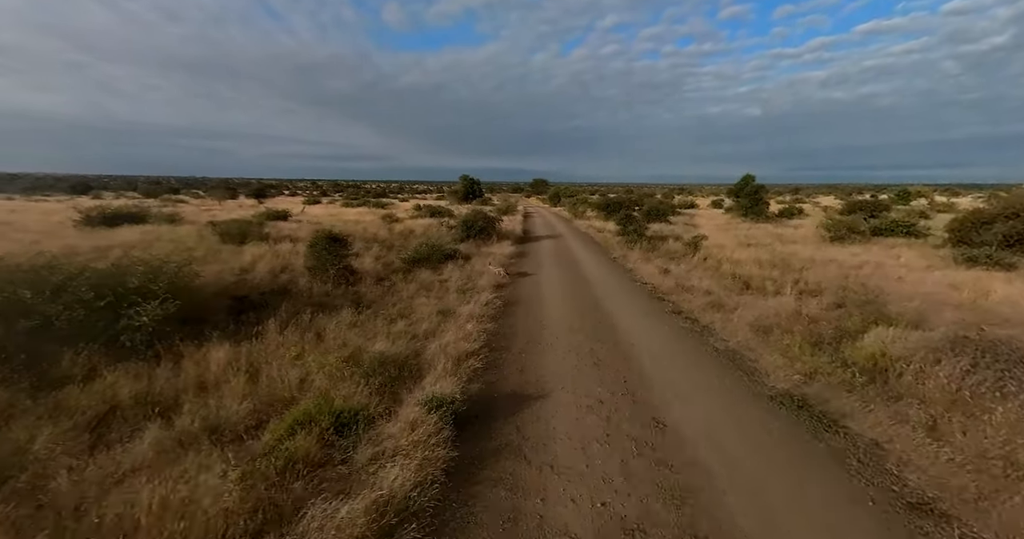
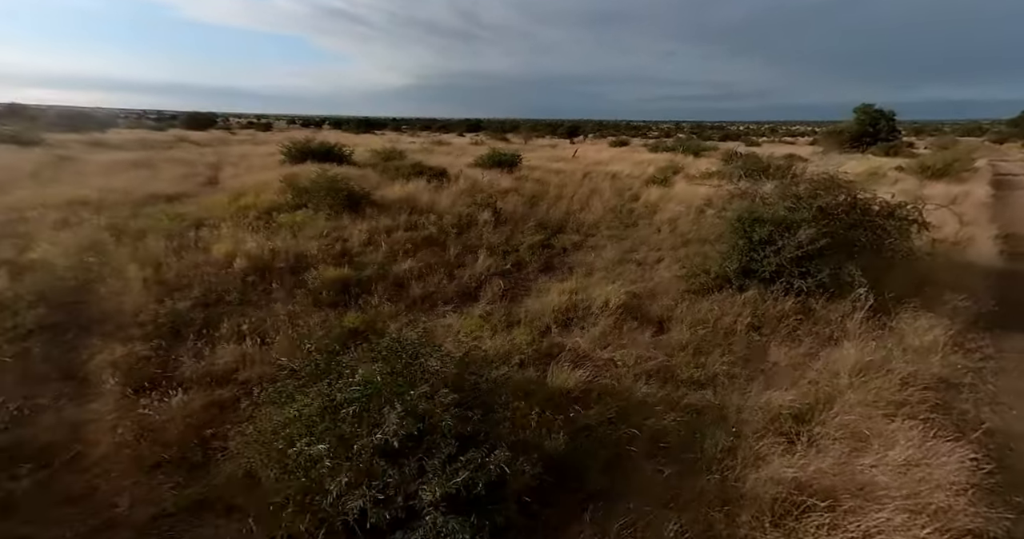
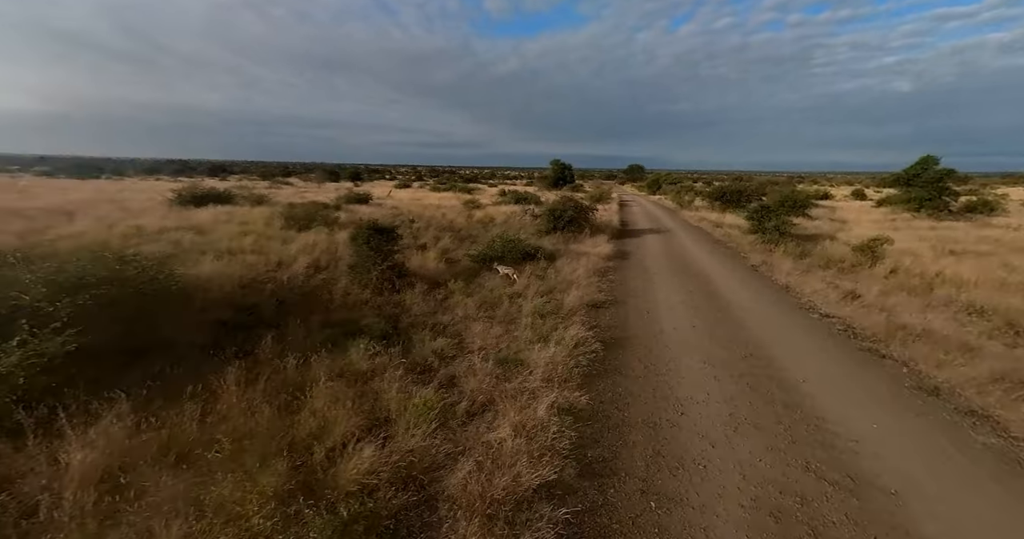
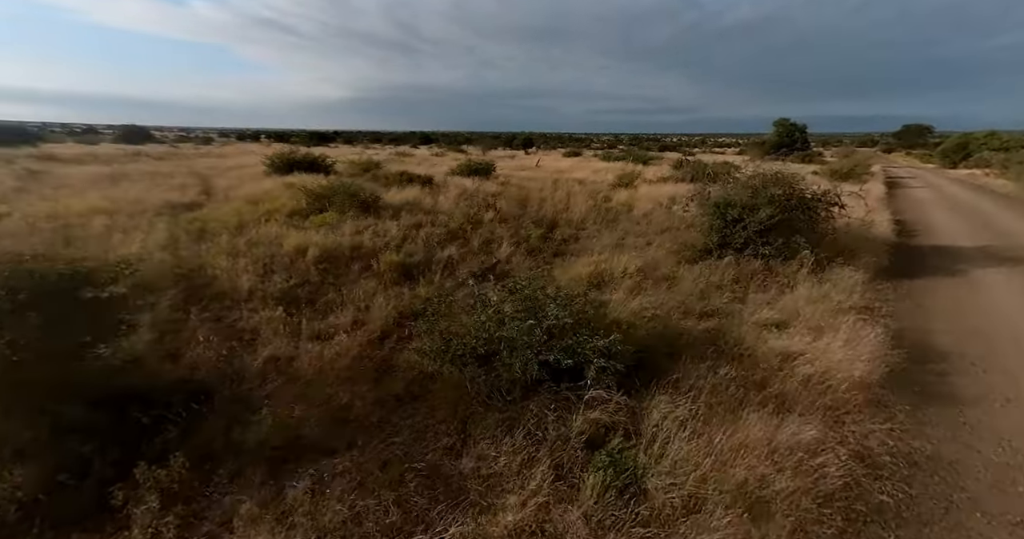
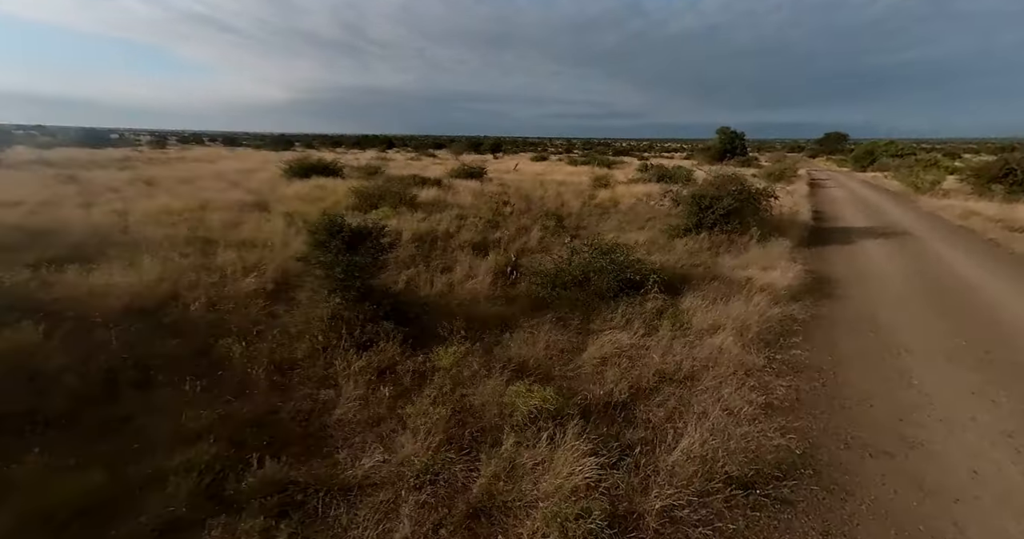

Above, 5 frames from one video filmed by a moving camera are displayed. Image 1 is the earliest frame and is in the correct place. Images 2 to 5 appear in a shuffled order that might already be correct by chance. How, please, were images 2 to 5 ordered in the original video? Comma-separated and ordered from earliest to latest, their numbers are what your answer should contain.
3, 5, 4, 2
